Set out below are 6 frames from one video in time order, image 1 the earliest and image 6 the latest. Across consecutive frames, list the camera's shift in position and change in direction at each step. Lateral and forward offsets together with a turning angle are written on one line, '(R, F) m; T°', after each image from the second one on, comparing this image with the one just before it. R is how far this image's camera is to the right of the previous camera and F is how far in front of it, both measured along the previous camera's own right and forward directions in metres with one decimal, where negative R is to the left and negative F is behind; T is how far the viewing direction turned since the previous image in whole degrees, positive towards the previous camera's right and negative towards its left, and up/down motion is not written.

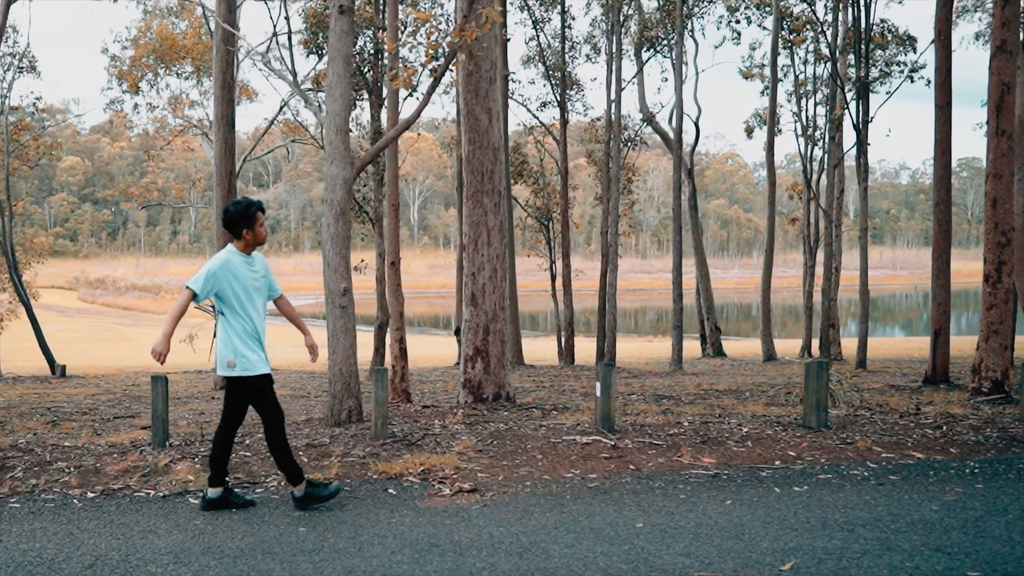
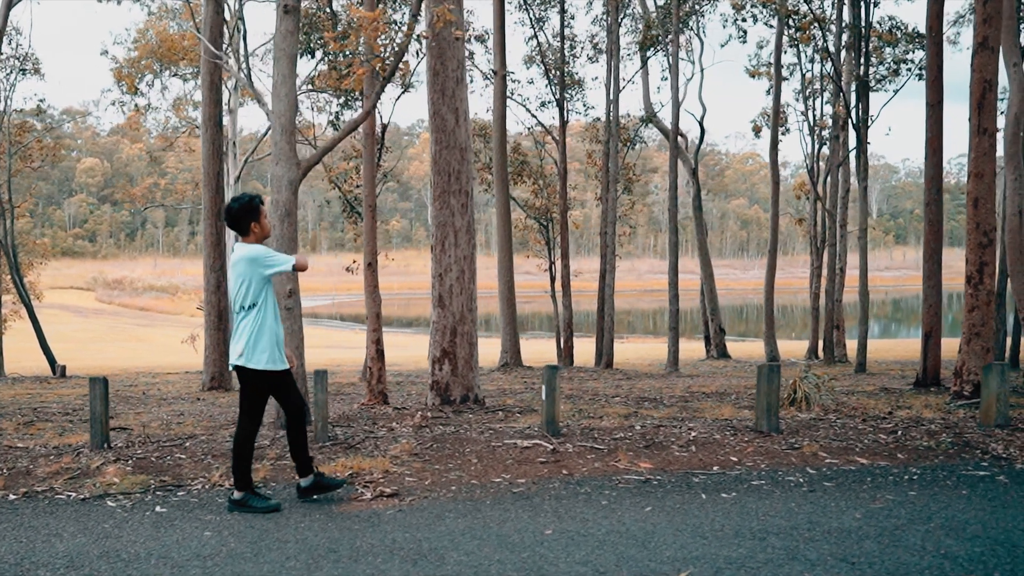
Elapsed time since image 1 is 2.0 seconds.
(+0.6, +0.1) m; -1°
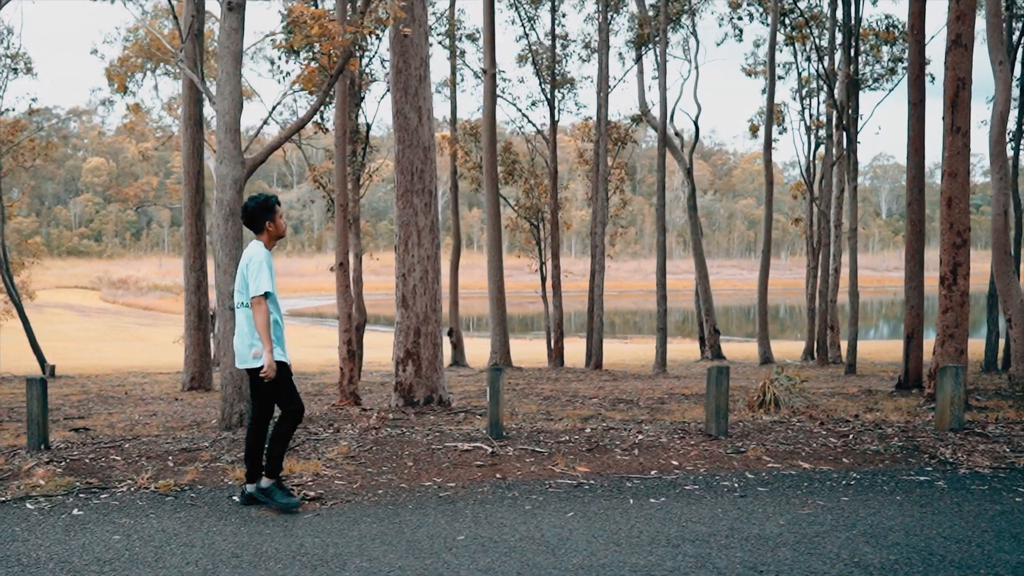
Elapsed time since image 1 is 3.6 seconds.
(+0.5, +0.1) m; -1°
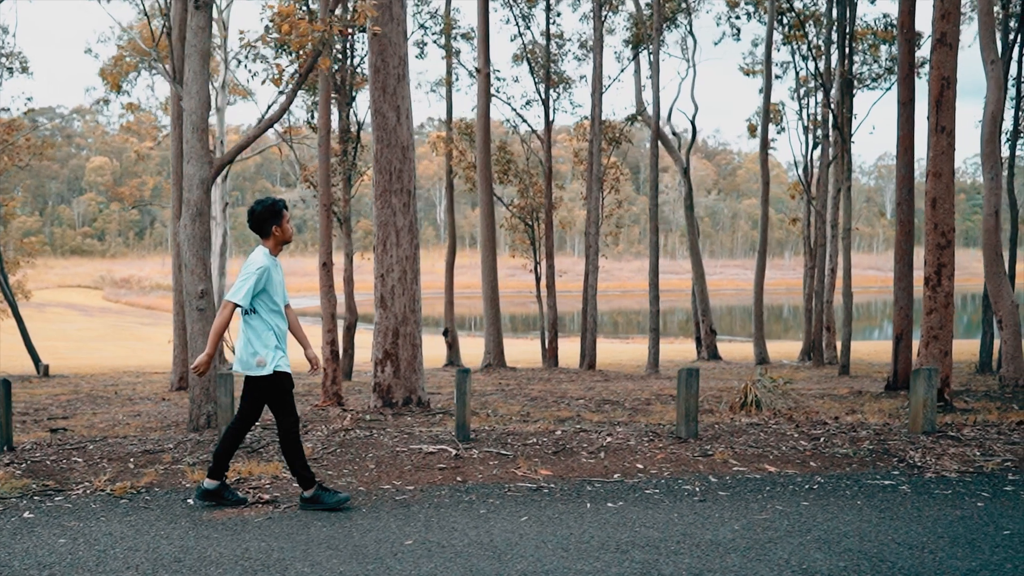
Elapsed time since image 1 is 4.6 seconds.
(+0.3, +0.1) m; 0°
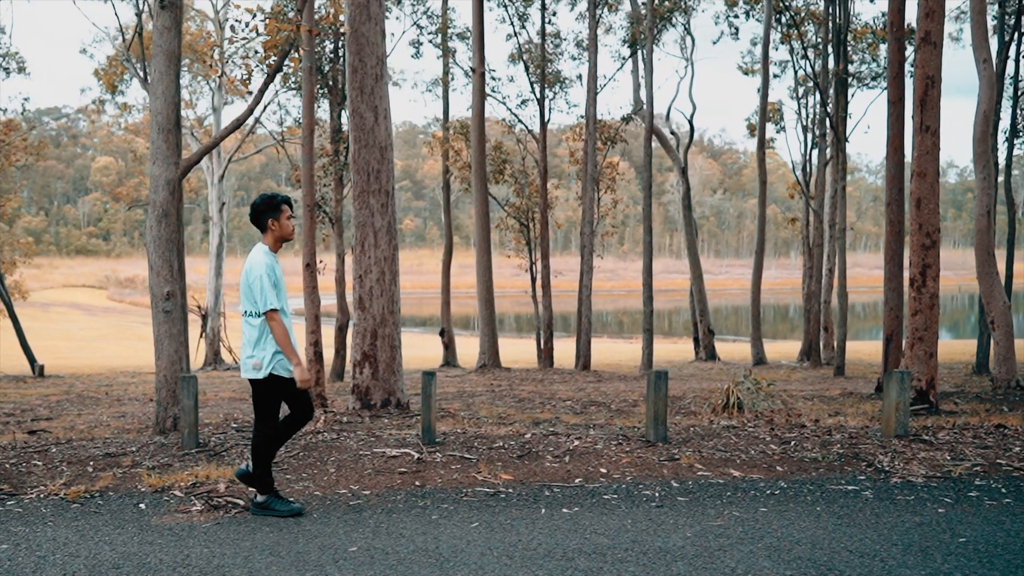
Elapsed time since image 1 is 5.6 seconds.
(+0.3, +0.1) m; 0°
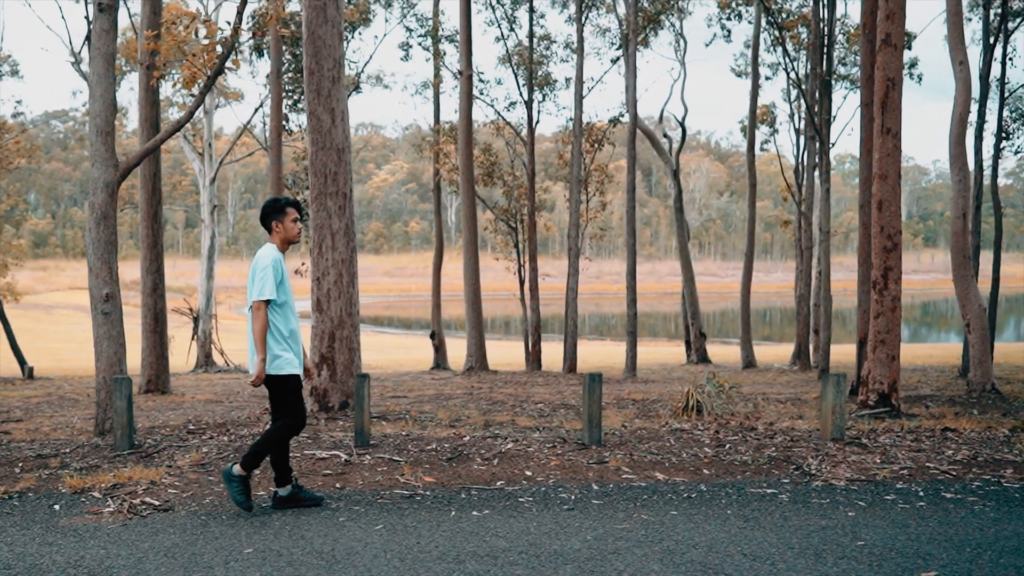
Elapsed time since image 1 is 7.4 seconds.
(+0.6, 0.0) m; -1°
